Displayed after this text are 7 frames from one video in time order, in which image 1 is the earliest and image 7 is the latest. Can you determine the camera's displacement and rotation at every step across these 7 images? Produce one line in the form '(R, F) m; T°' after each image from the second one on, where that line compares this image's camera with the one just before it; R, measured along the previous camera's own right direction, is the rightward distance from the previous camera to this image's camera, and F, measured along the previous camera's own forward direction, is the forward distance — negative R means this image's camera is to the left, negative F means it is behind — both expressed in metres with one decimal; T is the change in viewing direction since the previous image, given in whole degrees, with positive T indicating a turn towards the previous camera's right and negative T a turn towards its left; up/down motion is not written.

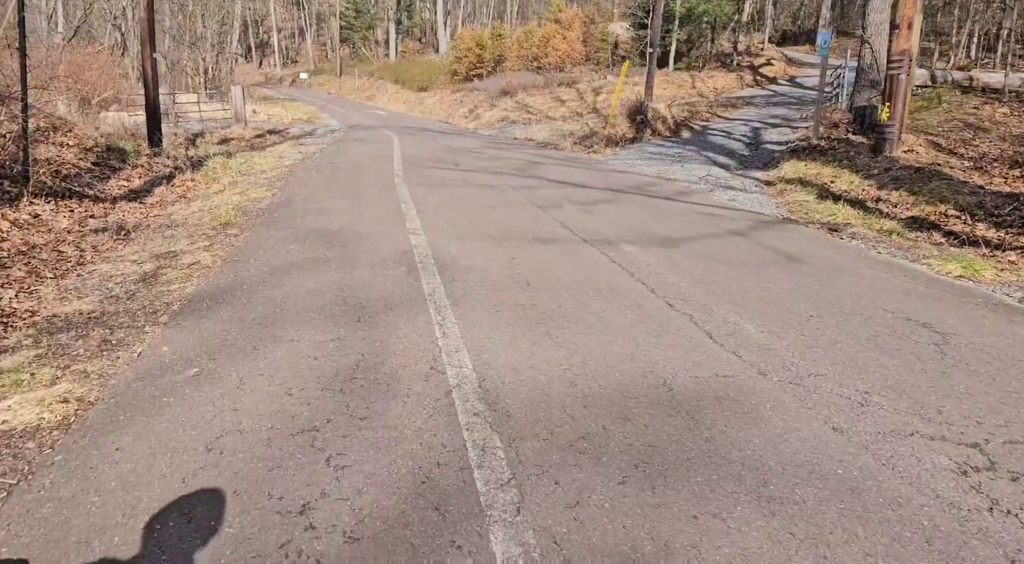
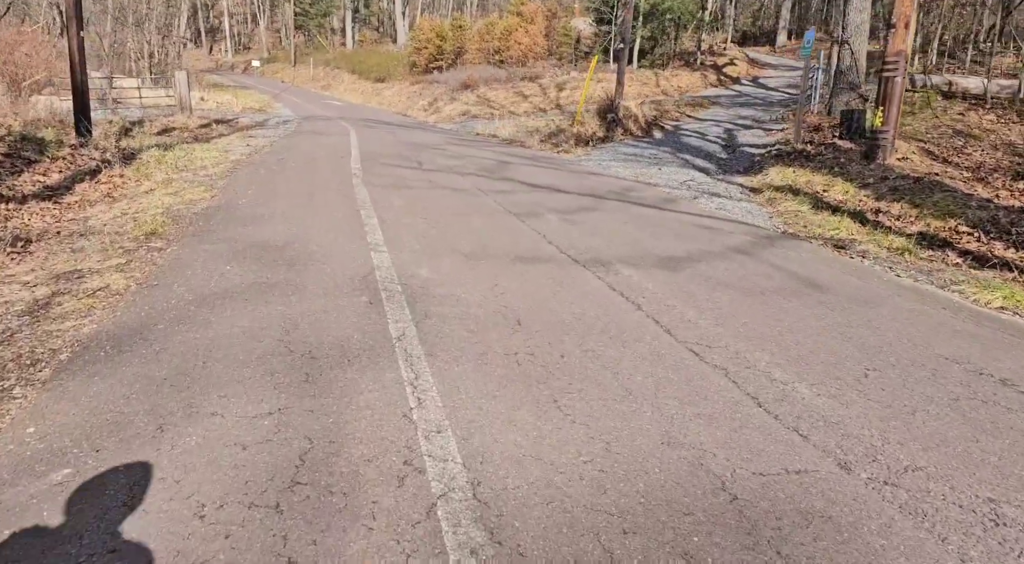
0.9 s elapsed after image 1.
(-0.2, +1.0) m; +3°
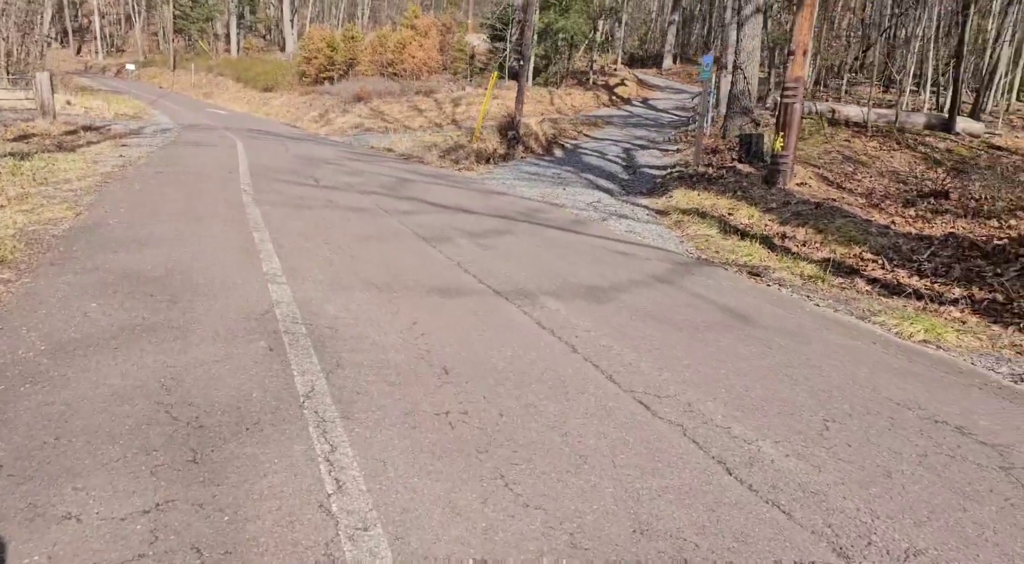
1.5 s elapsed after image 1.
(-0.2, +0.5) m; +7°
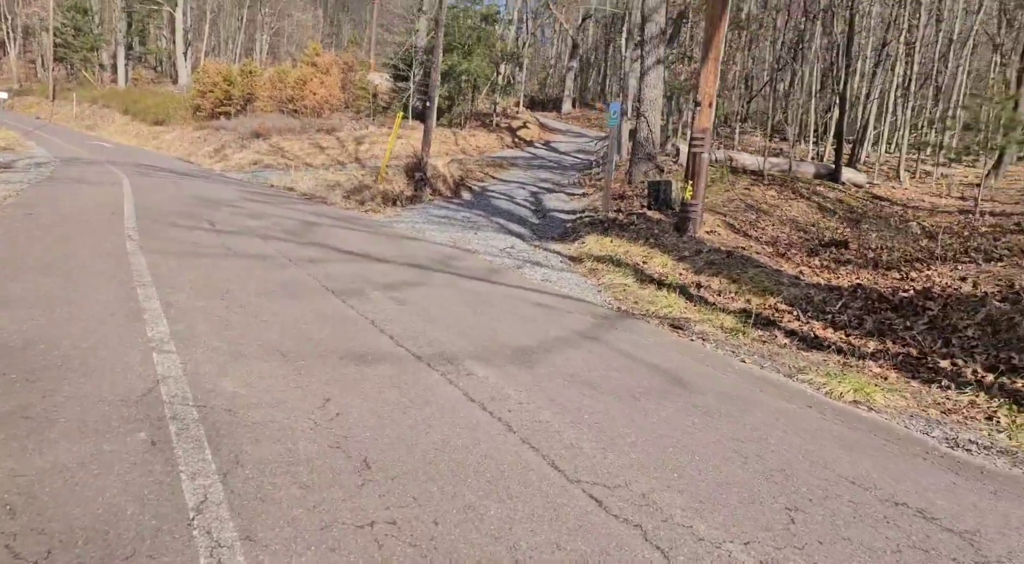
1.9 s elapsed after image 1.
(-0.1, +0.5) m; +7°
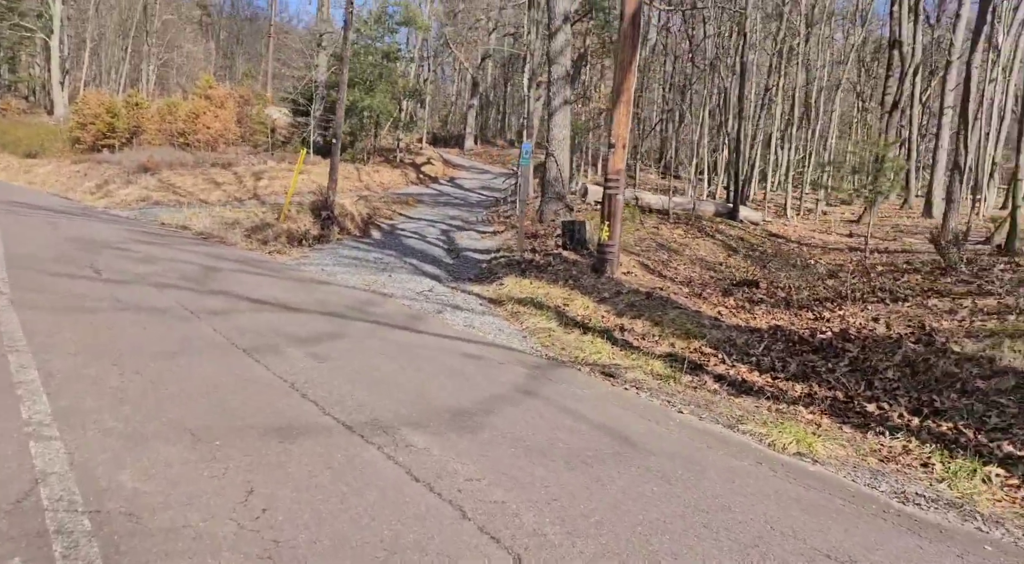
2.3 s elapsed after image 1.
(-0.2, +0.4) m; +7°
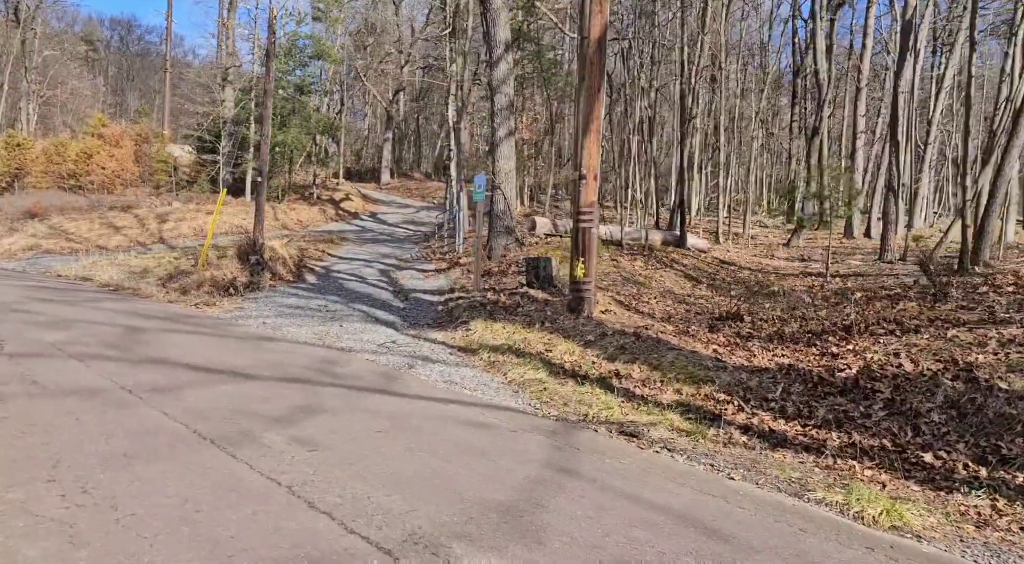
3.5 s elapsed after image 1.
(-0.8, +1.1) m; +6°
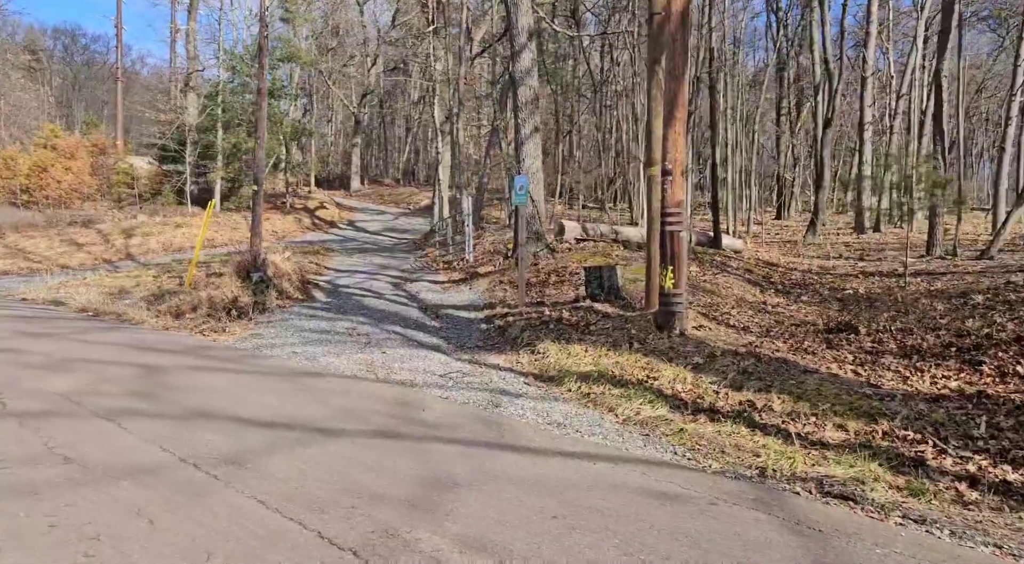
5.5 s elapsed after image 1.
(-1.5, +1.8) m; +3°
